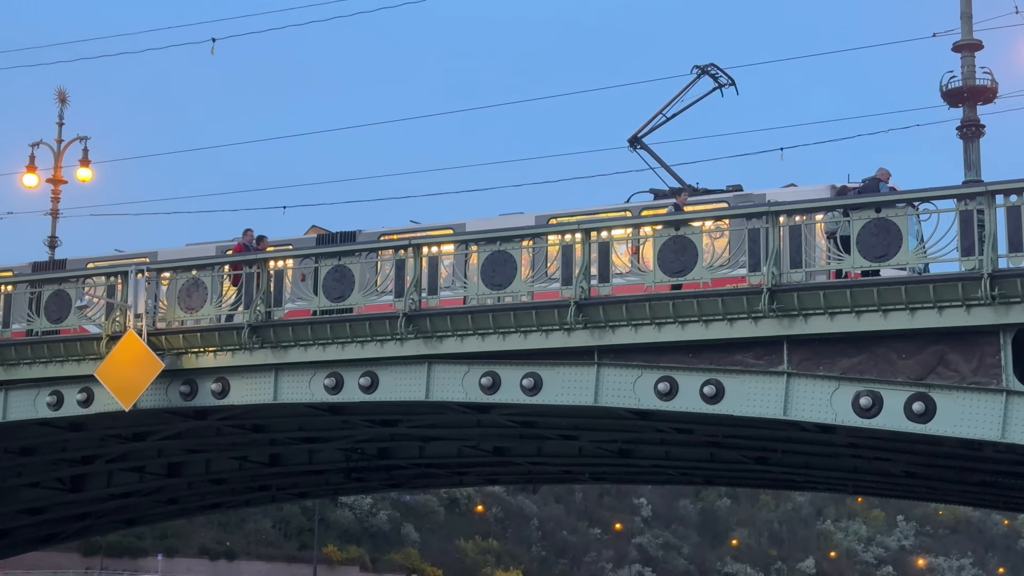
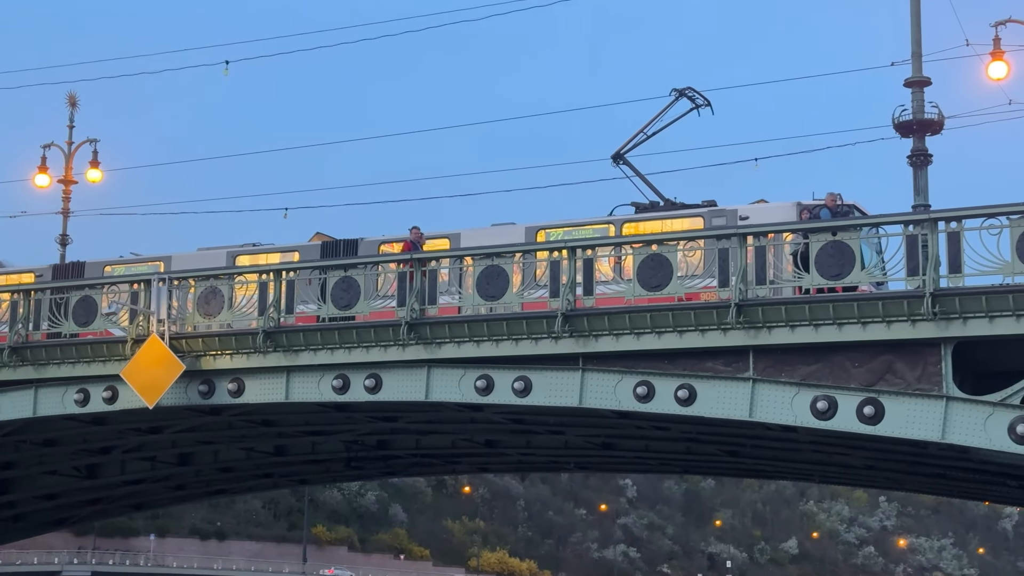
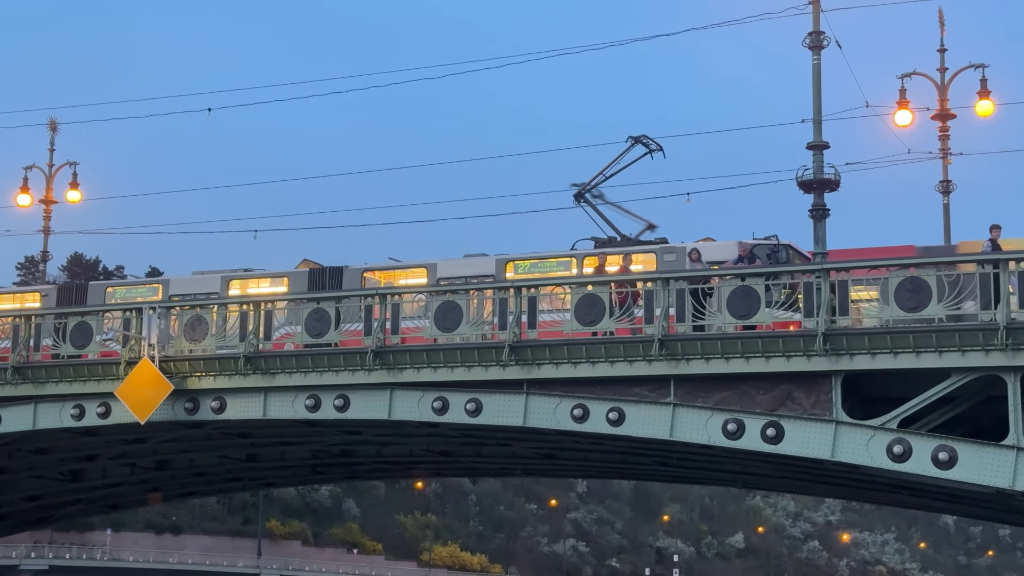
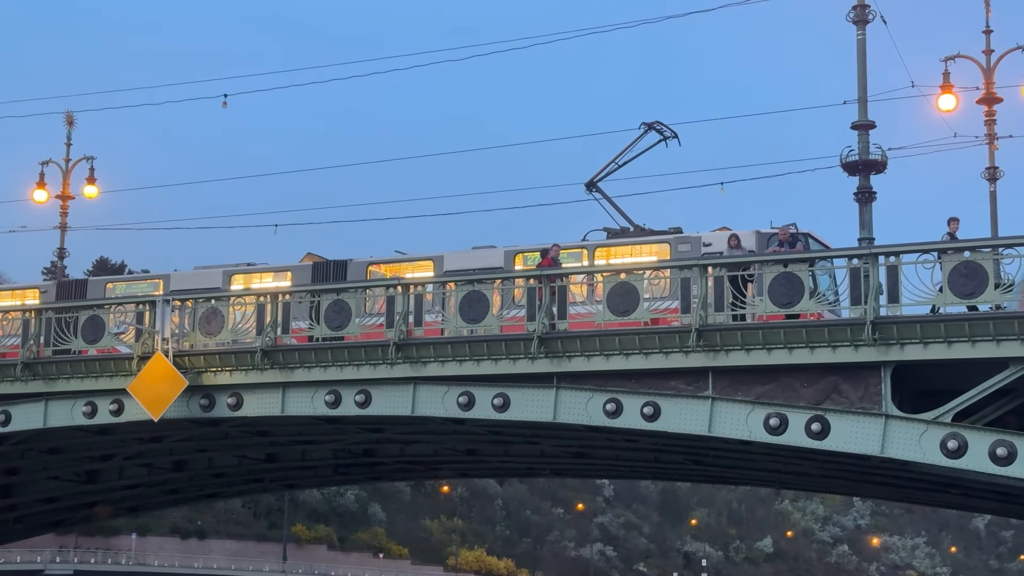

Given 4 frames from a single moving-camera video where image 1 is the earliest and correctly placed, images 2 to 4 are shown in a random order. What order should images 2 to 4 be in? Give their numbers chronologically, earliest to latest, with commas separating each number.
2, 4, 3
